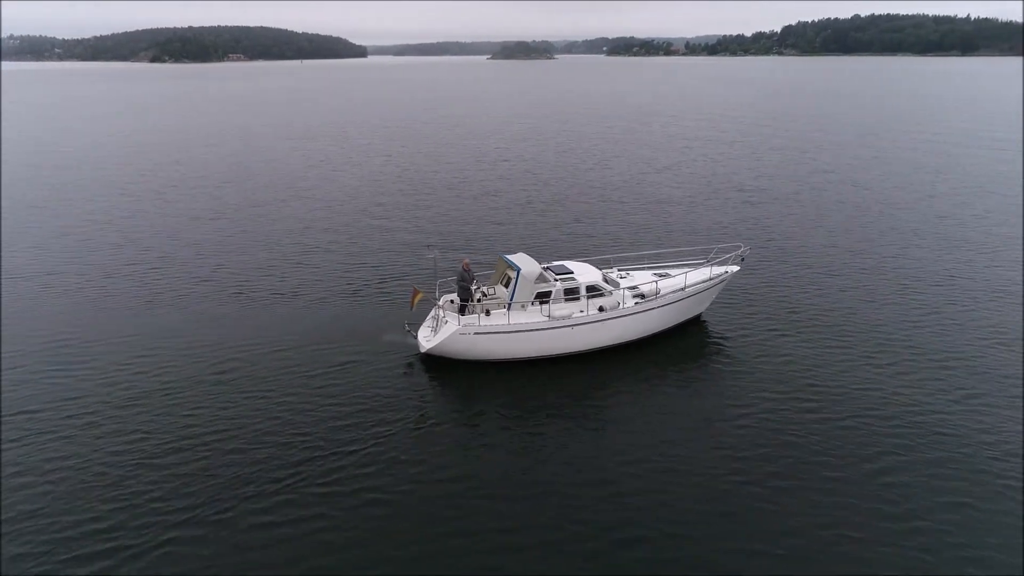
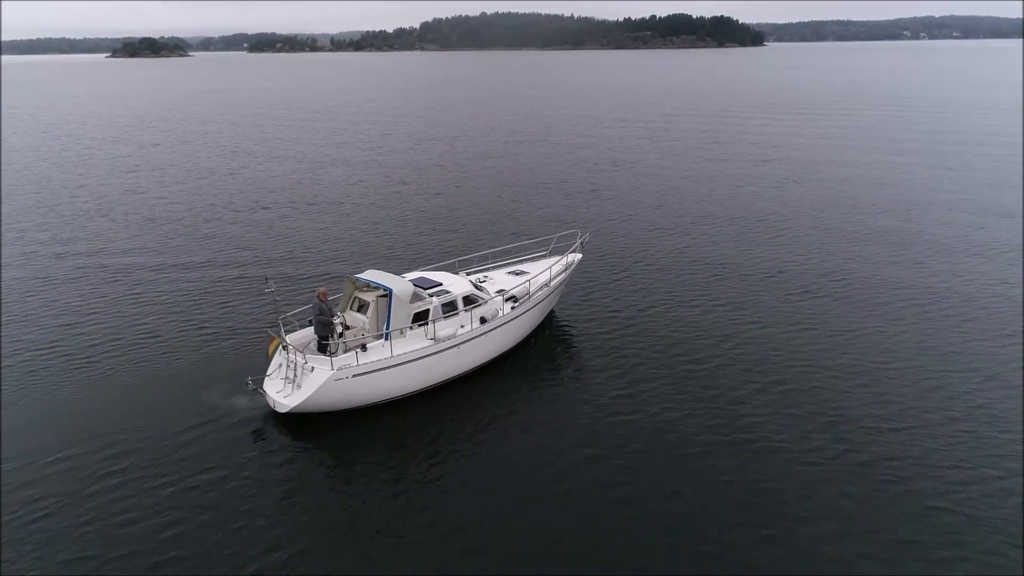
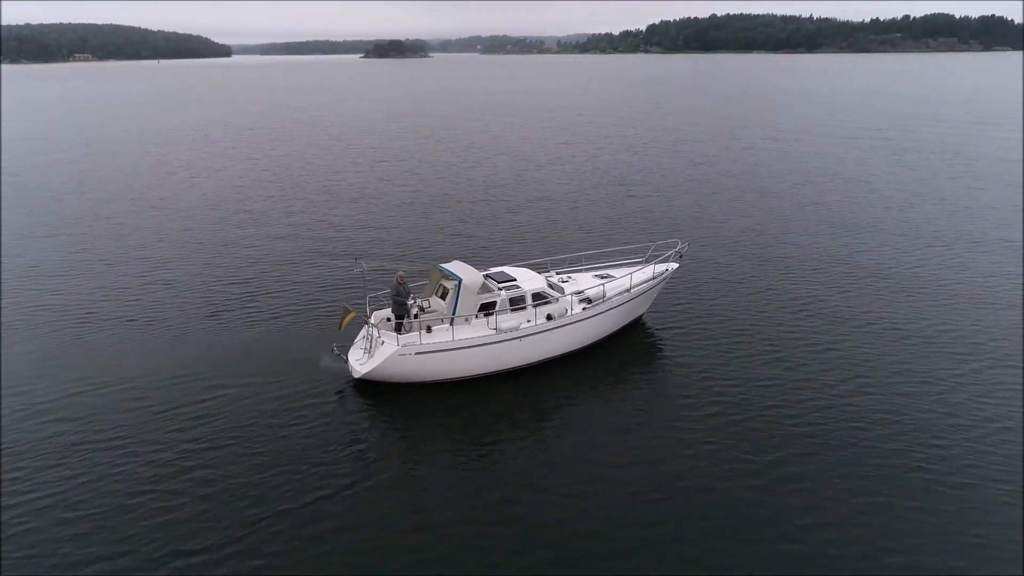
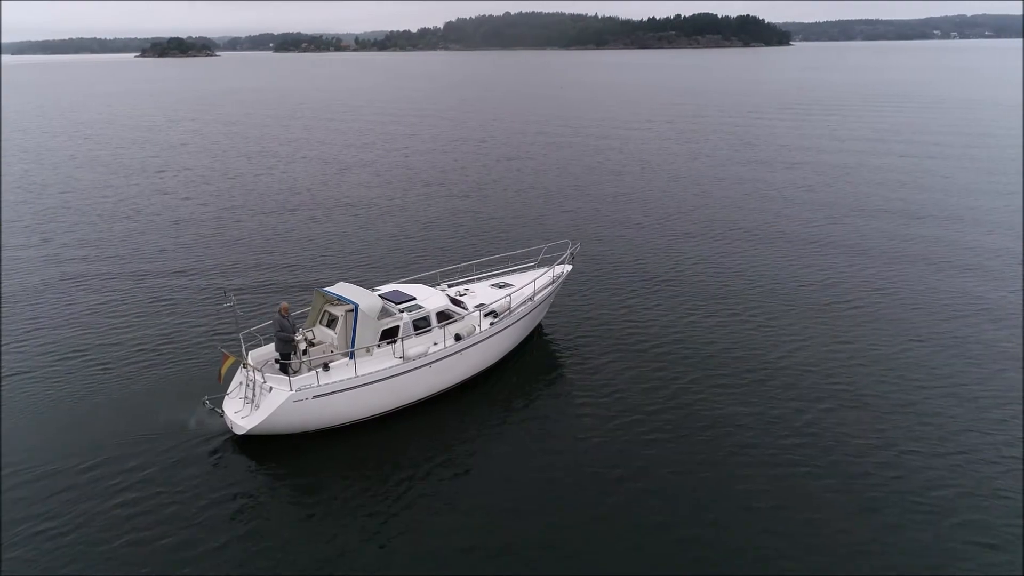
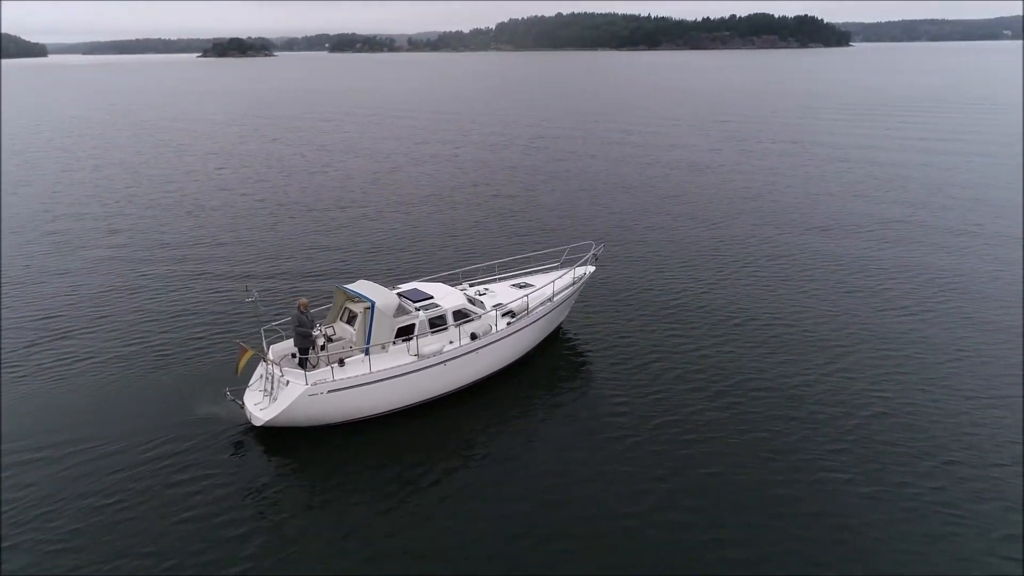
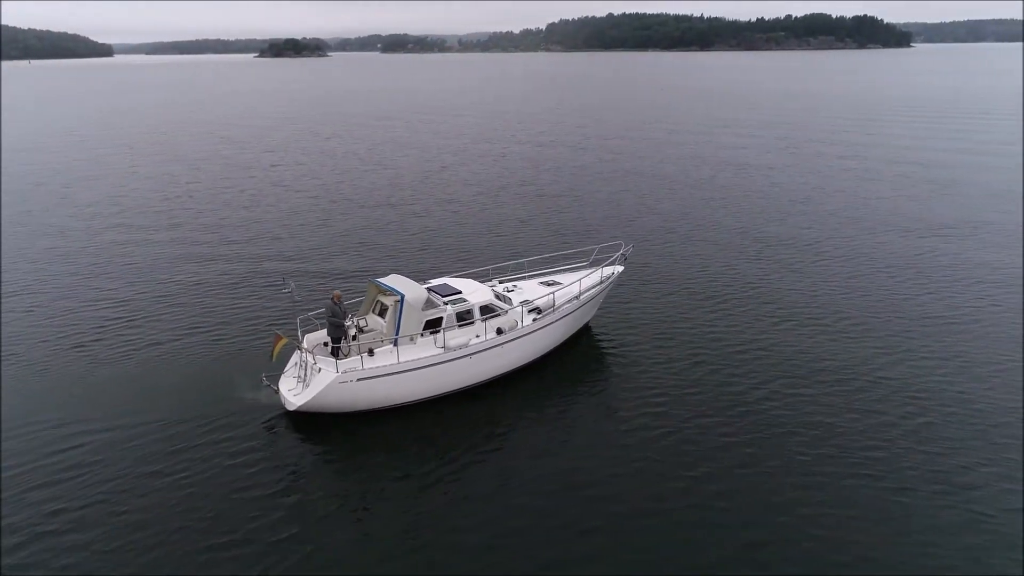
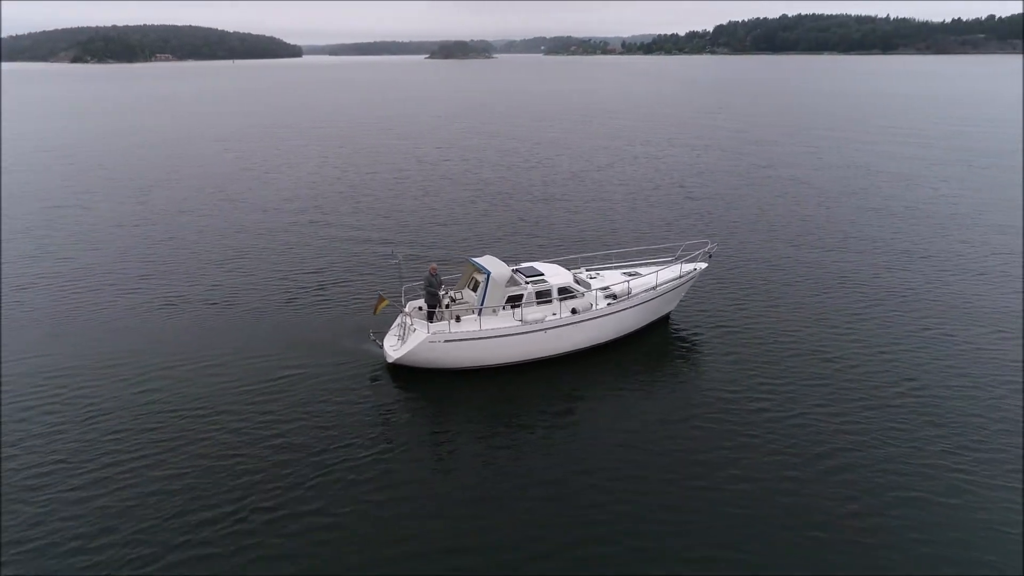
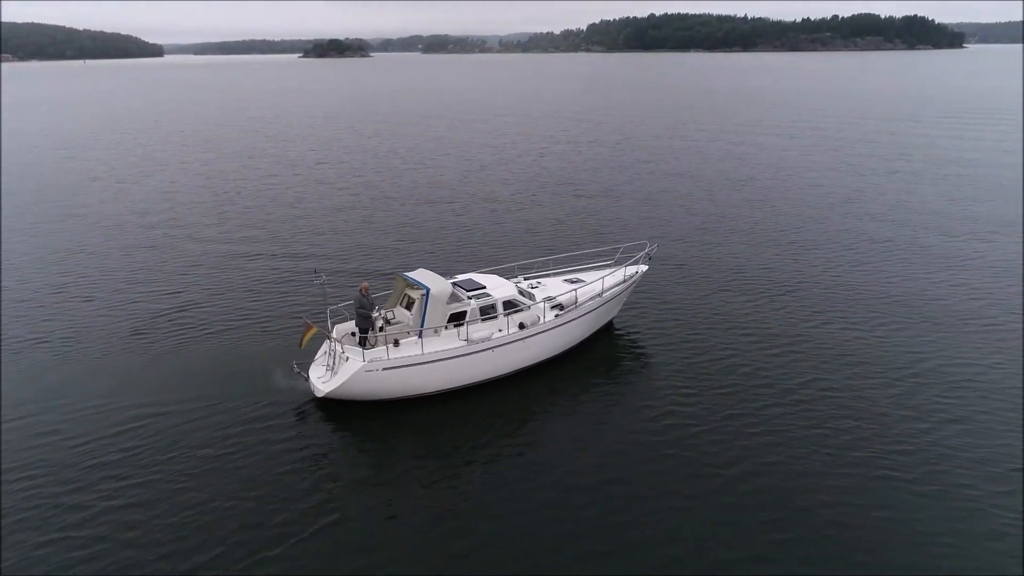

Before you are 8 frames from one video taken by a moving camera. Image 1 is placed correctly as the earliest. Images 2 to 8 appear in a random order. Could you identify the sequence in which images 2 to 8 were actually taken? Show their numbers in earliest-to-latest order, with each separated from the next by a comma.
7, 3, 8, 6, 5, 4, 2
